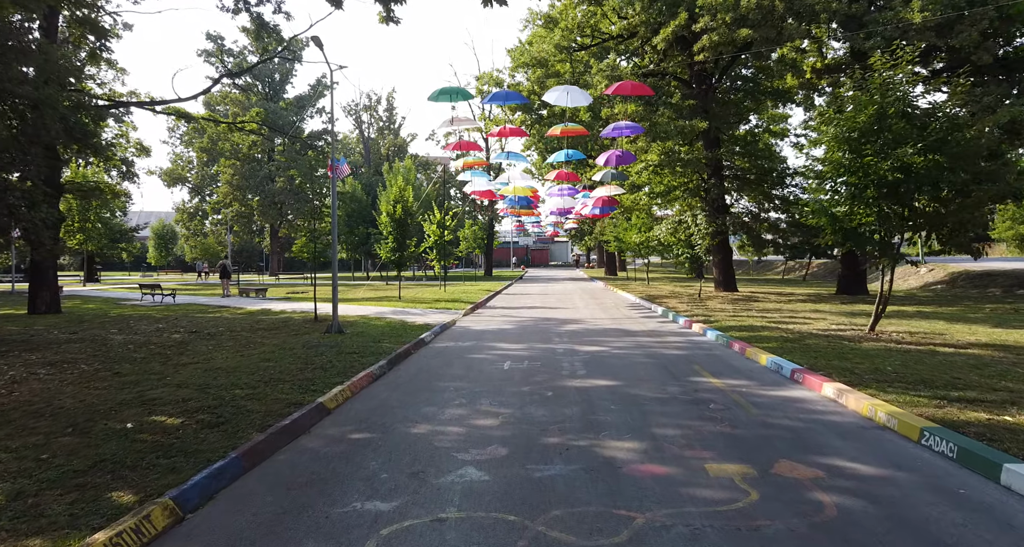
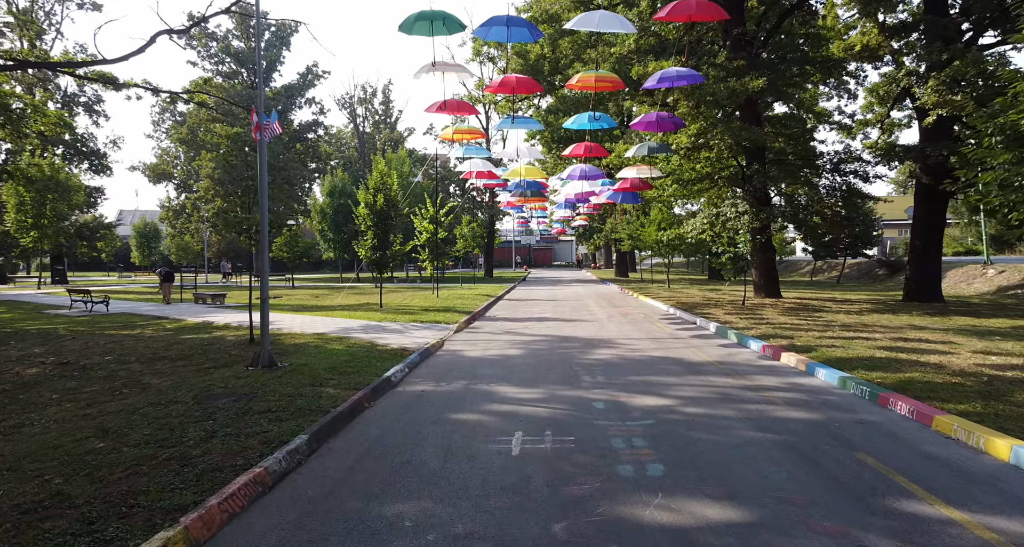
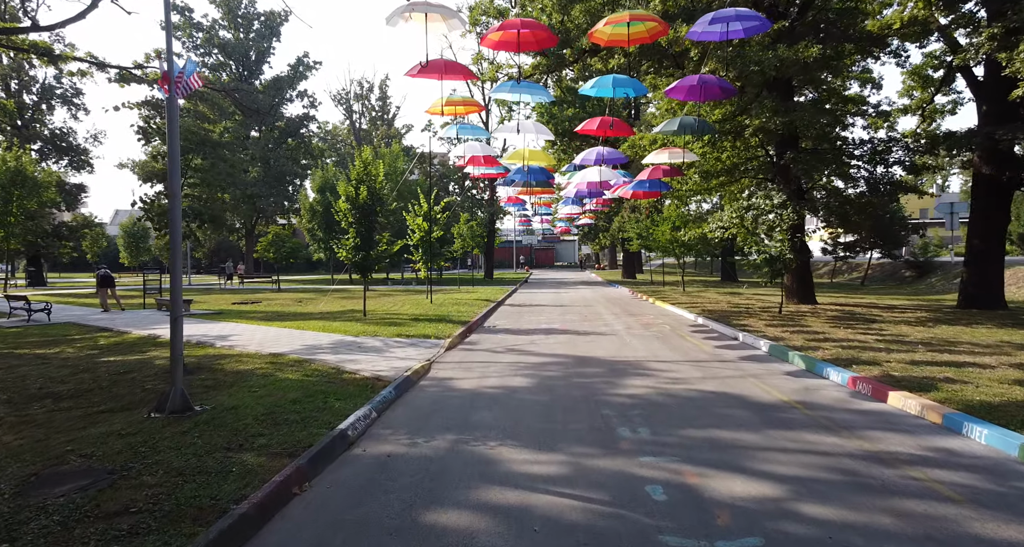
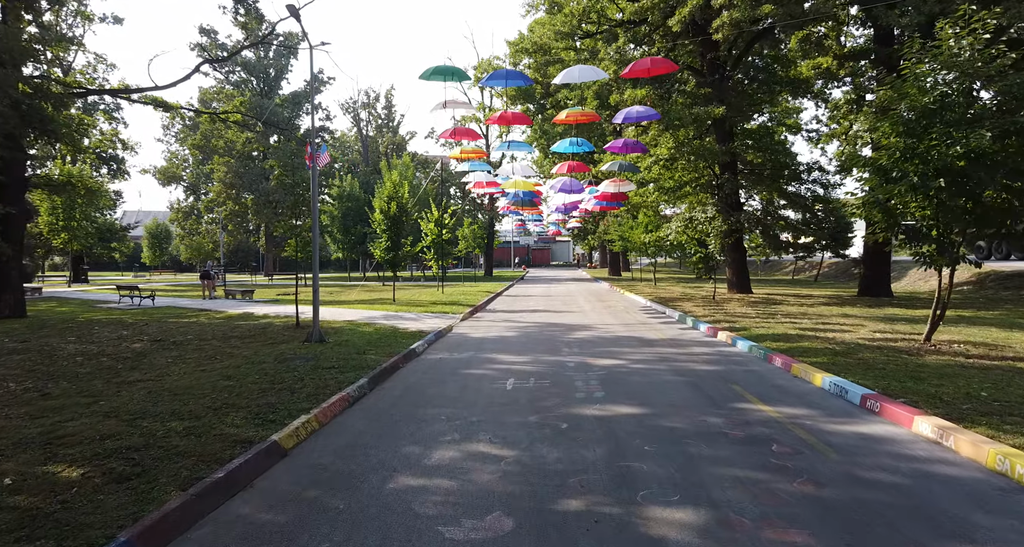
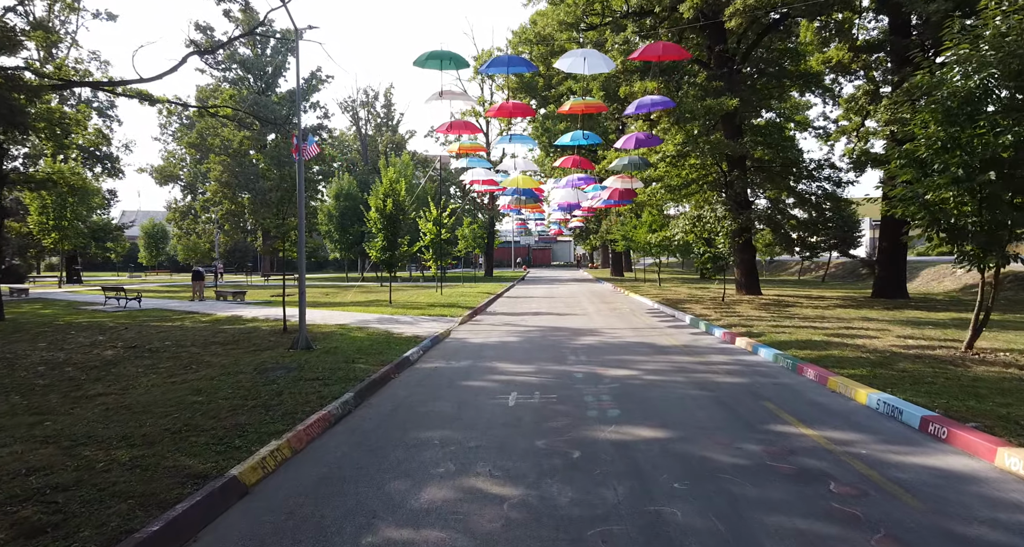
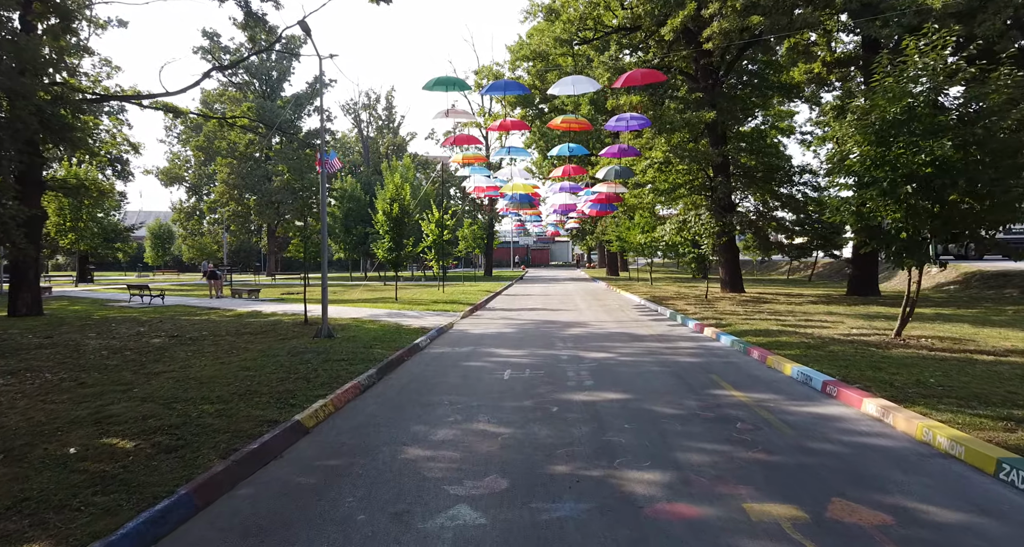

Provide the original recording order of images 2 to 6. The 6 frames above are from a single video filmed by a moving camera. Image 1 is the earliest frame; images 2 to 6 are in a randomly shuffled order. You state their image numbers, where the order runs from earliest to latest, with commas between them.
6, 4, 5, 2, 3
